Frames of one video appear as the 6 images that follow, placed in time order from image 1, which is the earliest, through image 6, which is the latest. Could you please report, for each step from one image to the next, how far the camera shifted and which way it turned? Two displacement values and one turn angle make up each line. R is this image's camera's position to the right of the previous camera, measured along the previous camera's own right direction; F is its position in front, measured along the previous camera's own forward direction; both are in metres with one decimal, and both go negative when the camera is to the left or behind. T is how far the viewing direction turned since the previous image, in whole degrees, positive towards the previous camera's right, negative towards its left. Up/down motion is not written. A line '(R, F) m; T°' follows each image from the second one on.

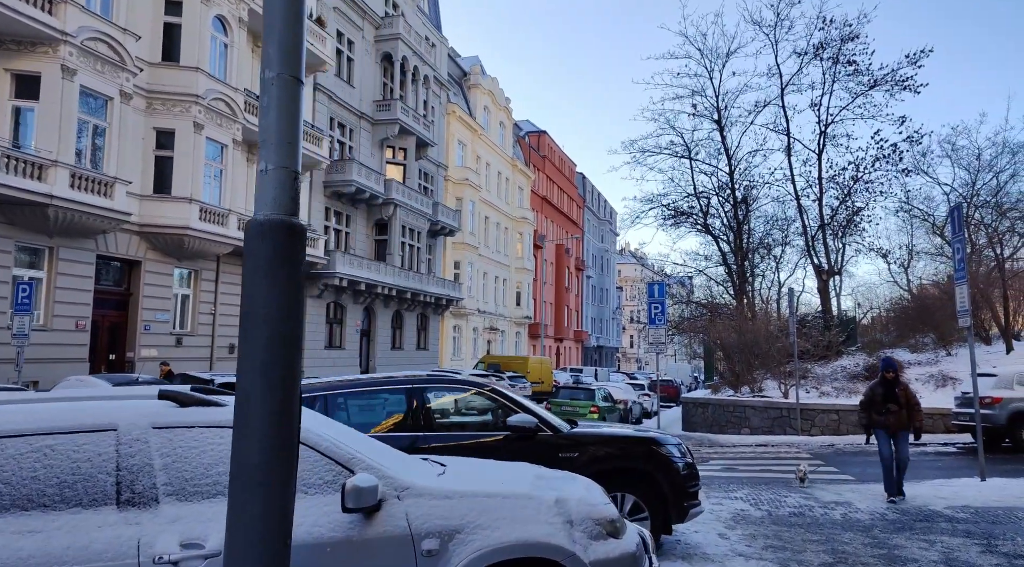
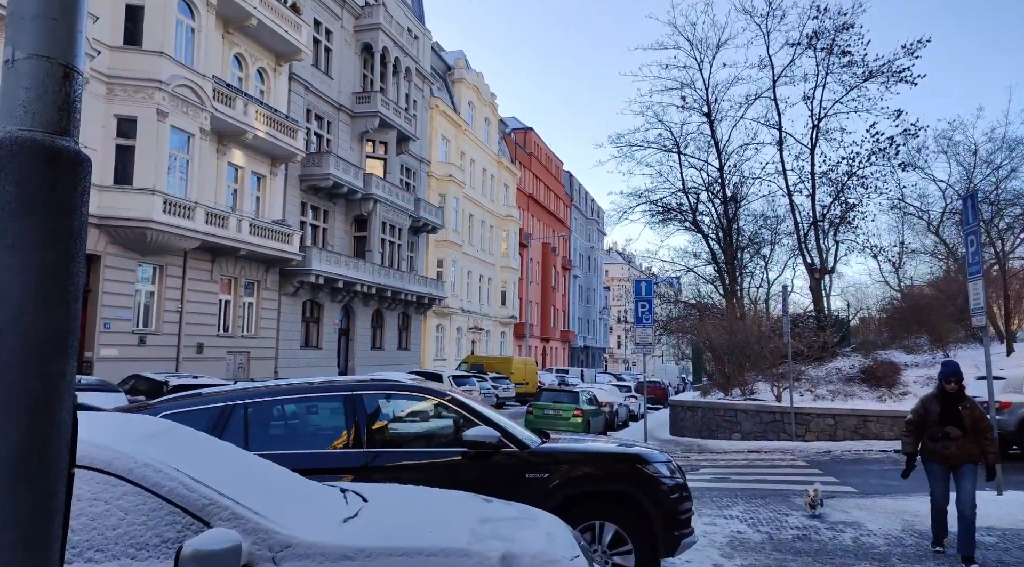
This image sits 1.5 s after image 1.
(+0.2, +1.0) m; +1°
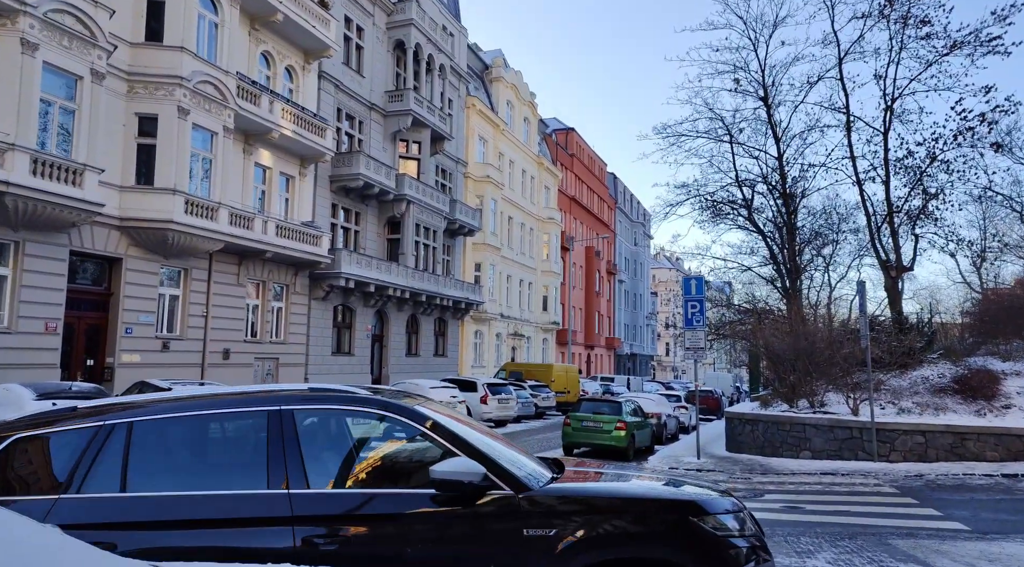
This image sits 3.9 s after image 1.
(+0.2, +1.7) m; -3°
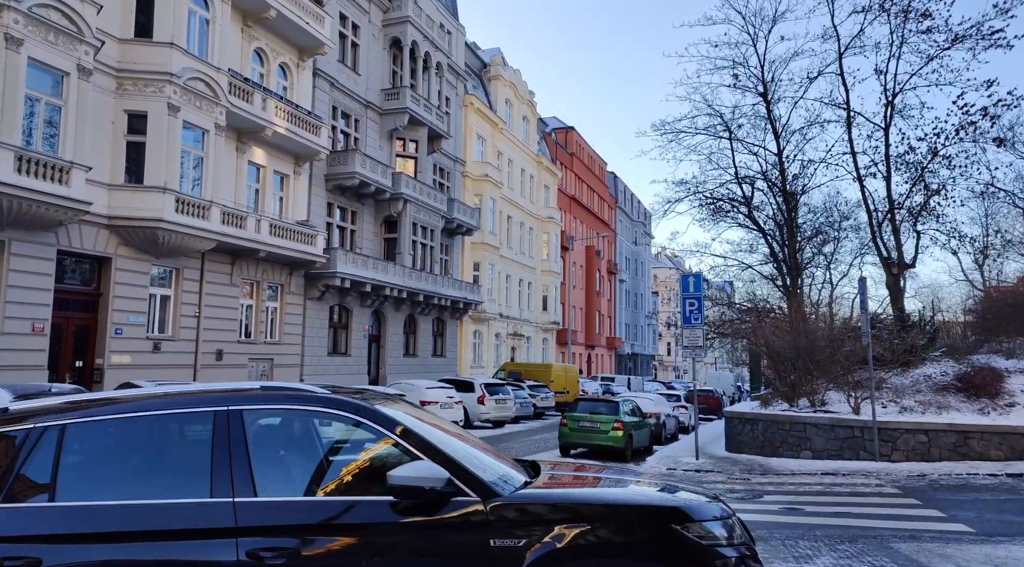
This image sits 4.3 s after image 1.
(+0.2, +0.3) m; 0°
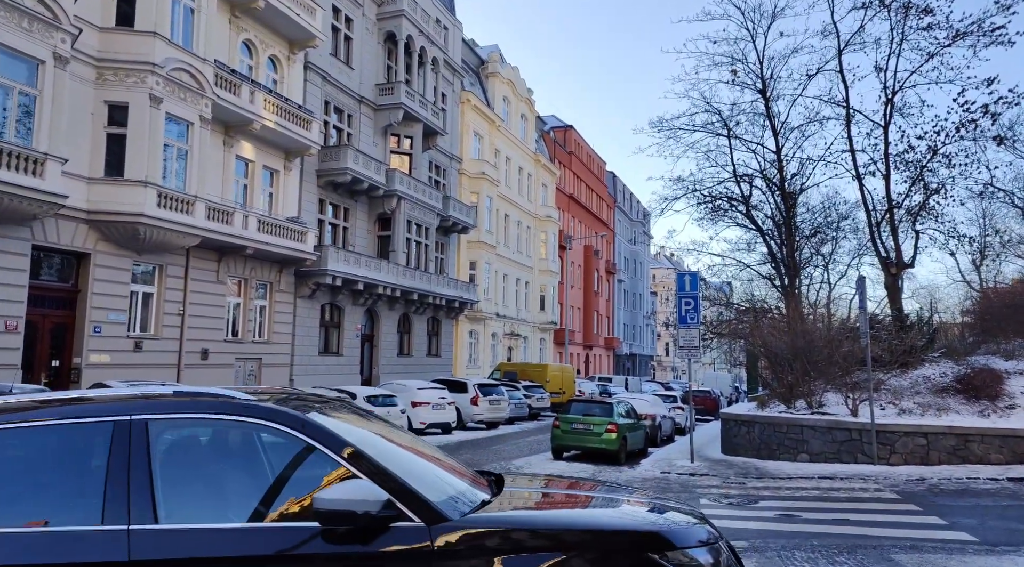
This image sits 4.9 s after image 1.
(+0.2, +0.5) m; 0°
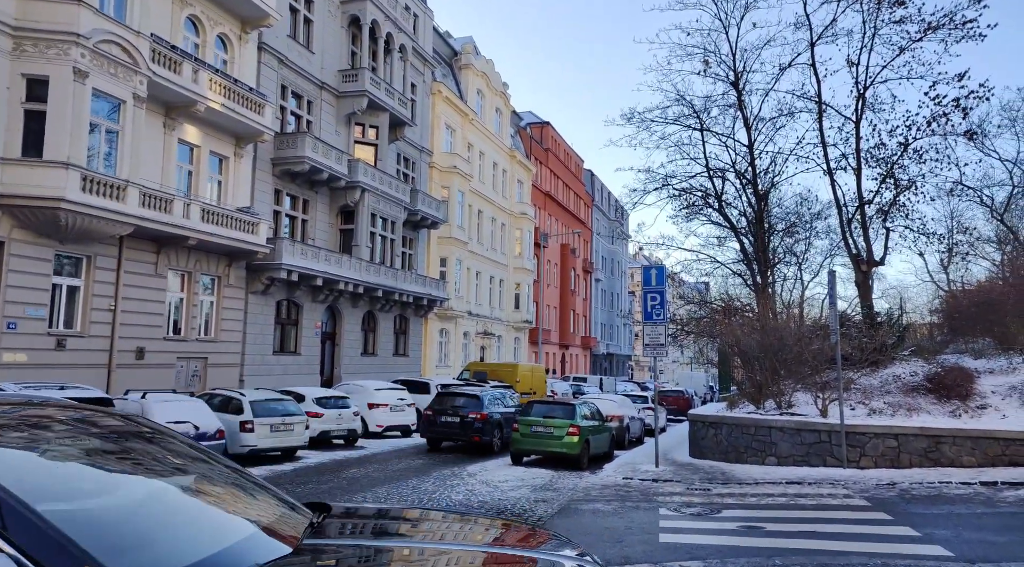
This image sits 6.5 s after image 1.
(+0.6, +1.1) m; +1°
